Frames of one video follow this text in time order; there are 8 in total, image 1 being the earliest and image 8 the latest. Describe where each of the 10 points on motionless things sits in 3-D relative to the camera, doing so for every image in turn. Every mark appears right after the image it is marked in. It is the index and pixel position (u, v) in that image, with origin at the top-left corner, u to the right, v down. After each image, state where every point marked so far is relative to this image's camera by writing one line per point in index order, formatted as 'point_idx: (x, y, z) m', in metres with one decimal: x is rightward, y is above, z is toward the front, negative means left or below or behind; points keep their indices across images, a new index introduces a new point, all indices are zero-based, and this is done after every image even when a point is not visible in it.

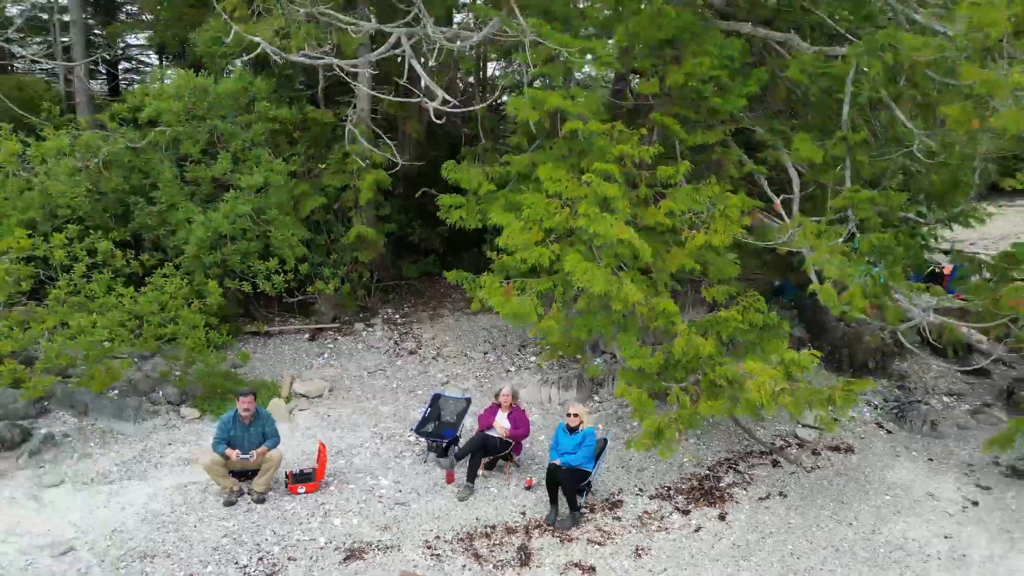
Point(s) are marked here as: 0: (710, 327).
0: (+1.0, -0.2, +3.8) m
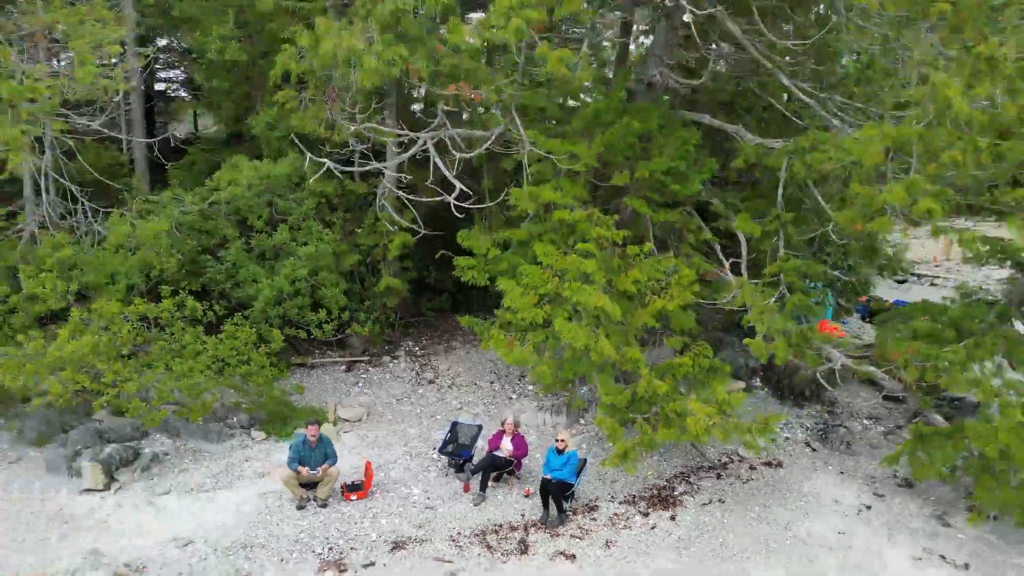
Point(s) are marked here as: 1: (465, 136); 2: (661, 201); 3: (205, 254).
0: (+1.0, -0.5, +5.0) m
1: (-0.3, +1.1, +5.4) m
2: (+1.1, +0.6, +5.7) m
3: (-2.5, +0.3, +6.4) m
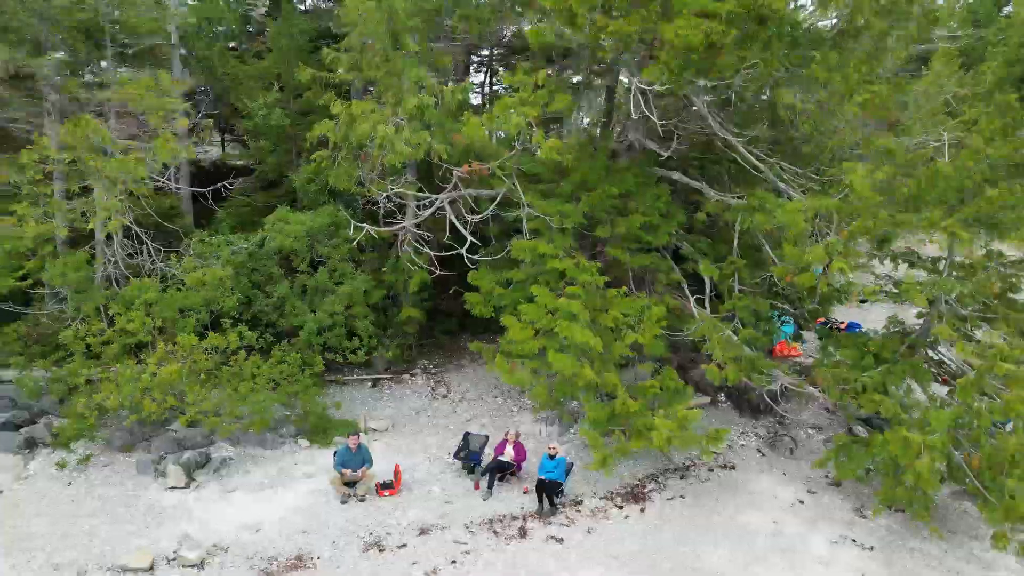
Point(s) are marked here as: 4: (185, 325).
0: (+1.0, -0.8, +6.1) m
1: (-0.3, +0.8, +6.5) m
2: (+1.1, +0.4, +6.9) m
3: (-2.5, 0.0, +7.5) m
4: (-2.9, -0.3, +7.0) m
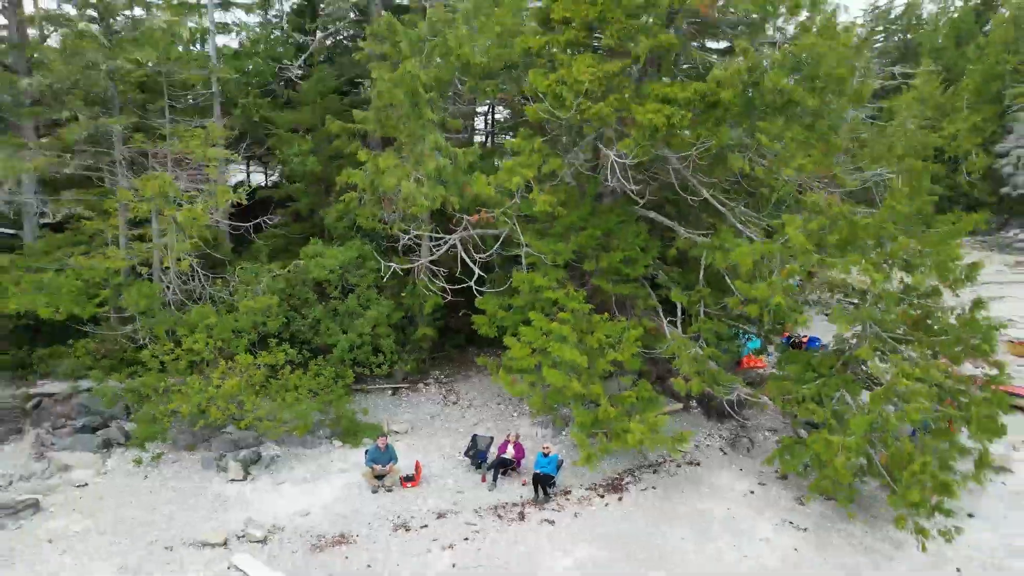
0: (+1.0, -1.1, +7.4) m
1: (-0.3, +0.5, +7.8) m
2: (+1.1, +0.1, +8.1) m
3: (-2.5, -0.3, +8.8) m
4: (-2.9, -0.6, +8.3) m
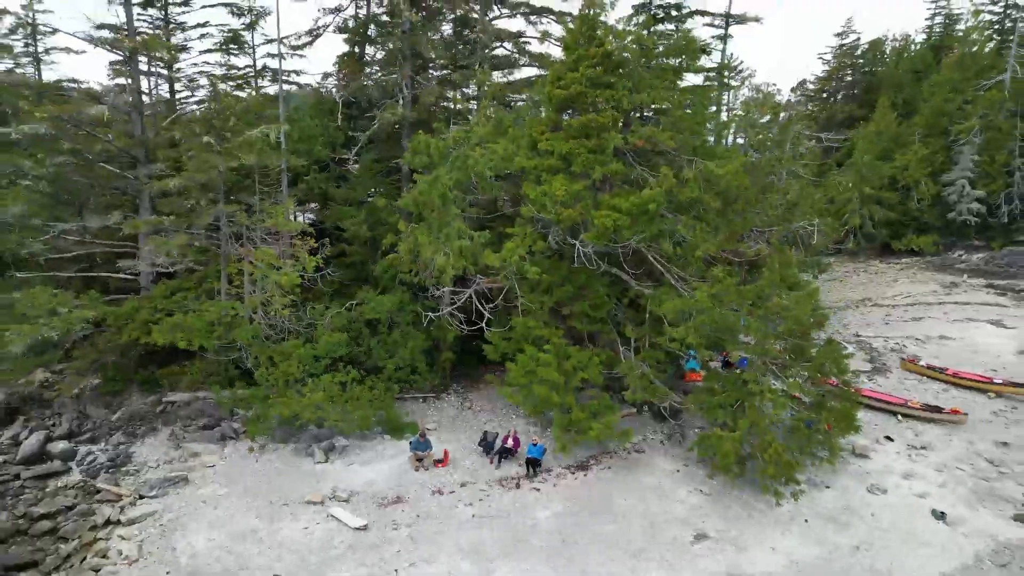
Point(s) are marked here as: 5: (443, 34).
0: (+1.0, -1.6, +10.5) m
1: (-0.3, 0.0, +10.9) m
2: (+1.1, -0.5, +11.3) m
3: (-2.5, -0.8, +11.9) m
4: (-2.9, -1.1, +11.4) m
5: (-1.2, +4.6, +14.1) m
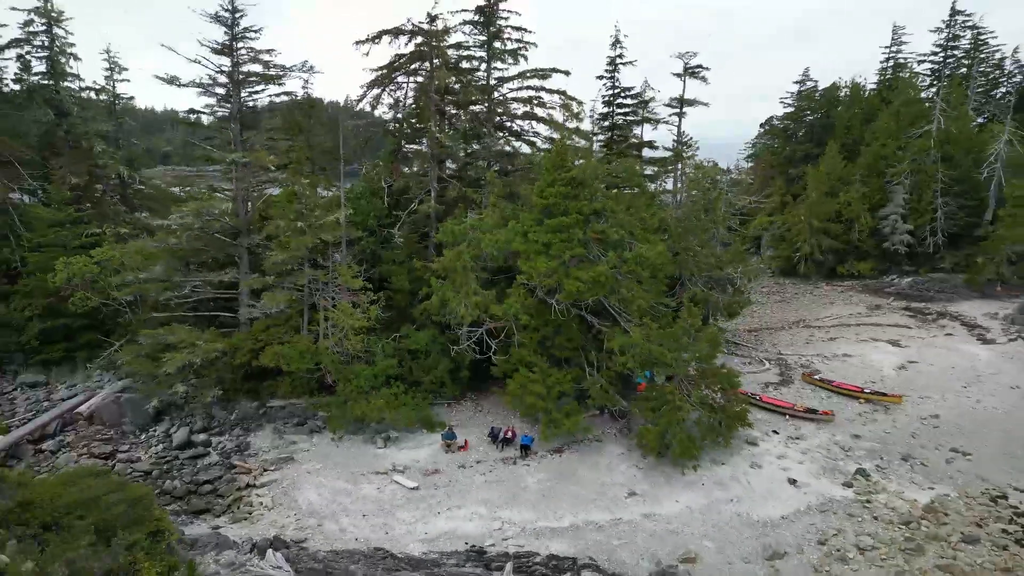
0: (+1.0, -2.5, +15.5) m
1: (-0.3, -0.9, +15.9) m
2: (+1.1, -1.3, +16.2) m
3: (-2.5, -1.7, +16.9) m
4: (-2.9, -2.0, +16.4) m
5: (-1.3, +3.8, +19.0) m
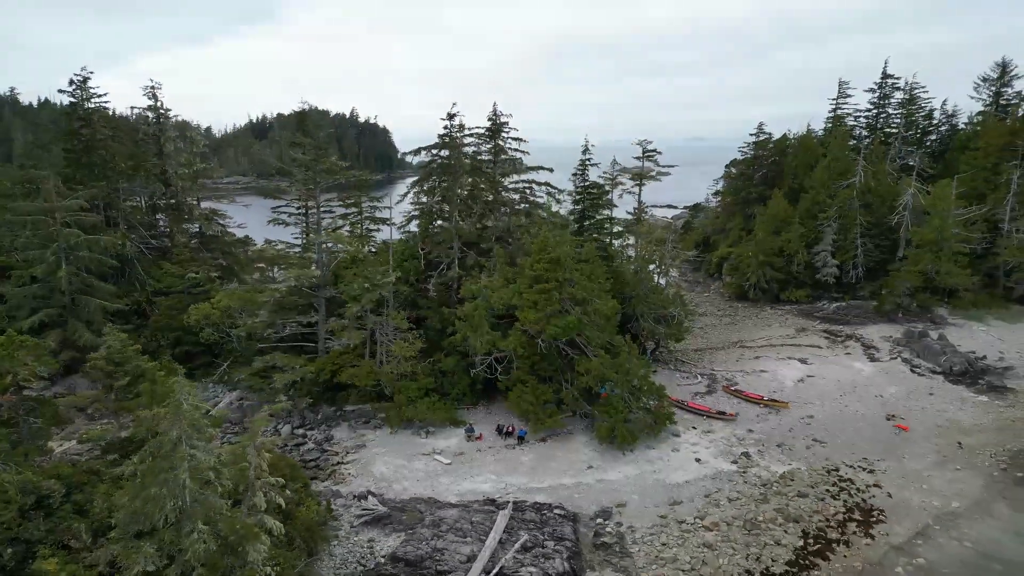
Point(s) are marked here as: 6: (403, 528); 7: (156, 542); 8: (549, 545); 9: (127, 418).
0: (+1.0, -3.7, +22.9) m
1: (-0.3, -2.1, +23.3) m
2: (+1.1, -2.6, +23.7) m
3: (-2.5, -2.9, +24.3) m
4: (-2.9, -3.3, +23.8) m
5: (-1.3, +2.5, +26.4) m
6: (-2.5, -5.5, +17.4) m
7: (-5.8, -4.1, +12.3) m
8: (+0.8, -5.7, +16.8) m
9: (-7.8, -2.6, +15.4) m
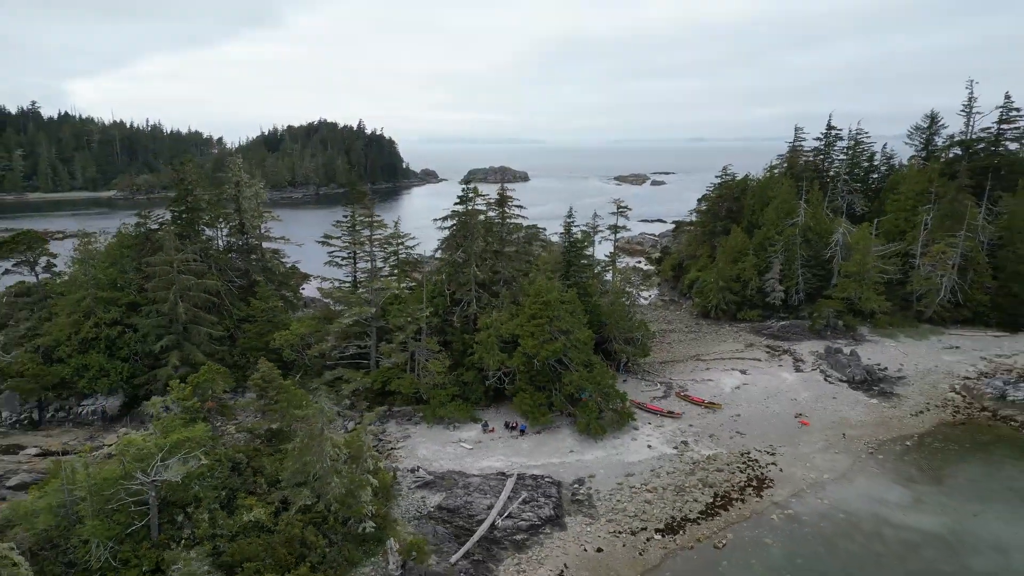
0: (+1.2, -5.1, +31.6) m
1: (-0.2, -3.6, +32.0) m
2: (+1.3, -4.0, +32.3) m
3: (-2.4, -4.4, +33.0) m
4: (-2.8, -4.7, +32.5) m
5: (-1.1, +1.1, +35.1) m
6: (-2.3, -6.9, +26.1) m
7: (-5.6, -5.5, +21.0) m
8: (+1.0, -7.1, +25.5) m
9: (-7.6, -4.0, +24.1) m
